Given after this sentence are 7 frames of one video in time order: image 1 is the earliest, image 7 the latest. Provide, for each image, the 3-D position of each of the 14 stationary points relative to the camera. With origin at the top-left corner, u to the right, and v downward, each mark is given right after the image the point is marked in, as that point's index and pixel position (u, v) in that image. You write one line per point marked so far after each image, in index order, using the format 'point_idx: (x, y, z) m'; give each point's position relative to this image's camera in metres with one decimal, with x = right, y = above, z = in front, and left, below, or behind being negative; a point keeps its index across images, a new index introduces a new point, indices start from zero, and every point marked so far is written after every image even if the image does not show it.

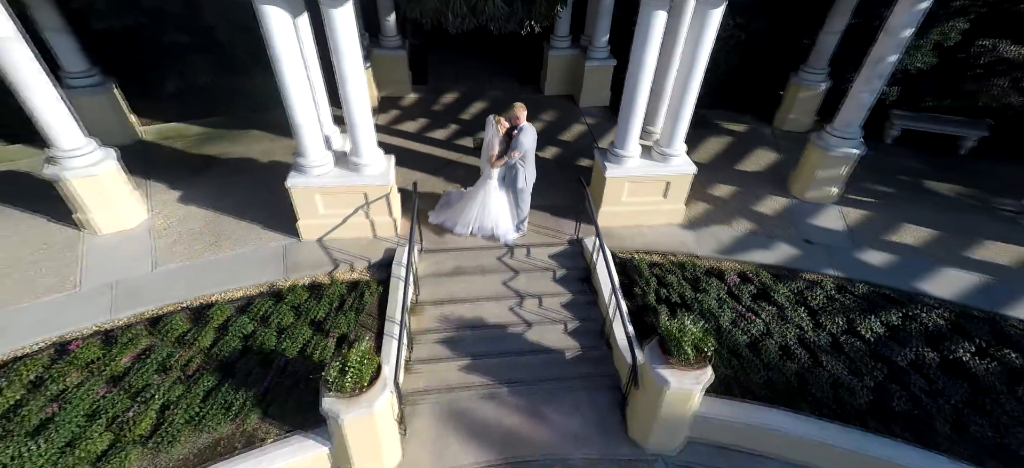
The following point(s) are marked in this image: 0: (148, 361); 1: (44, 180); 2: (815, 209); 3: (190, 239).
0: (-4.0, -1.4, +4.3) m
1: (-7.0, +0.8, +5.9) m
2: (+4.8, +0.4, +6.2) m
3: (-4.5, -0.1, +5.5) m
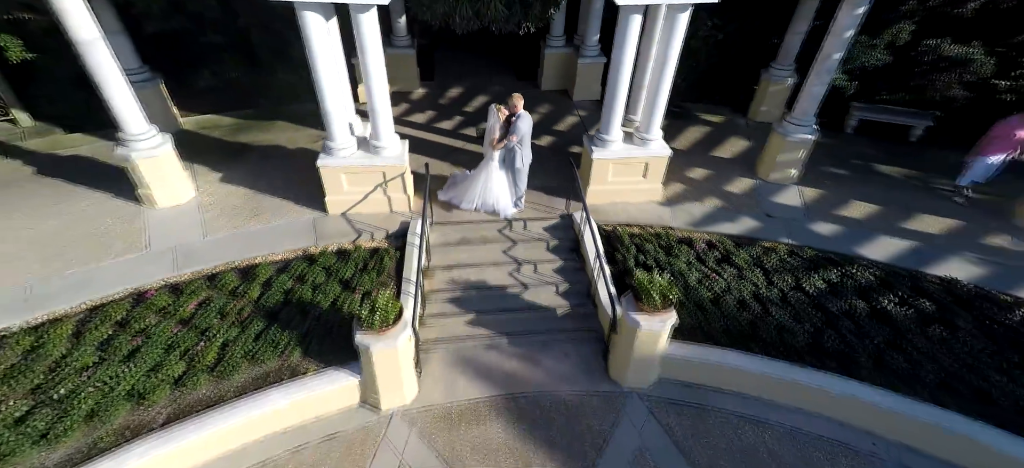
0: (-4.0, -1.0, +5.2) m
1: (-7.0, +1.2, +6.7) m
2: (+4.8, +0.8, +7.1) m
3: (-4.5, +0.4, +6.4) m
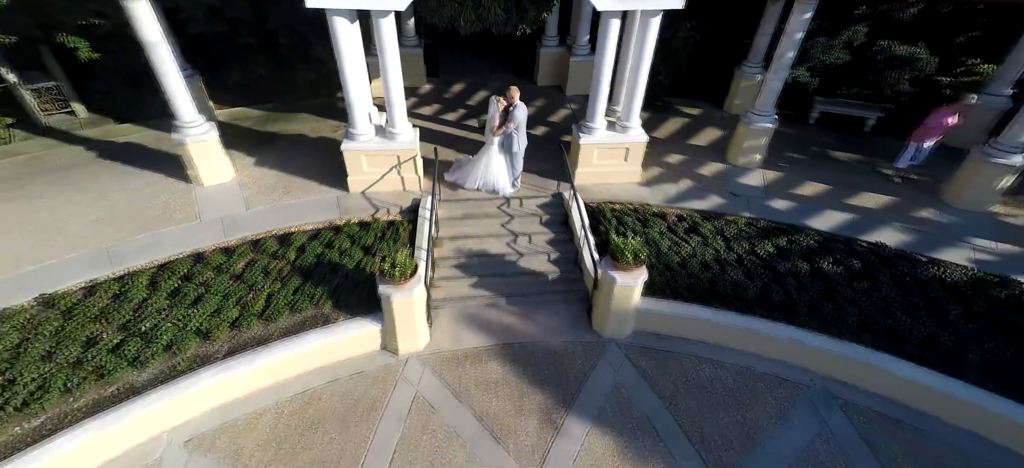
0: (-4.1, -0.5, +6.2) m
1: (-7.1, +1.7, +7.7) m
2: (+4.8, +1.3, +8.0) m
3: (-4.6, +0.8, +7.4) m
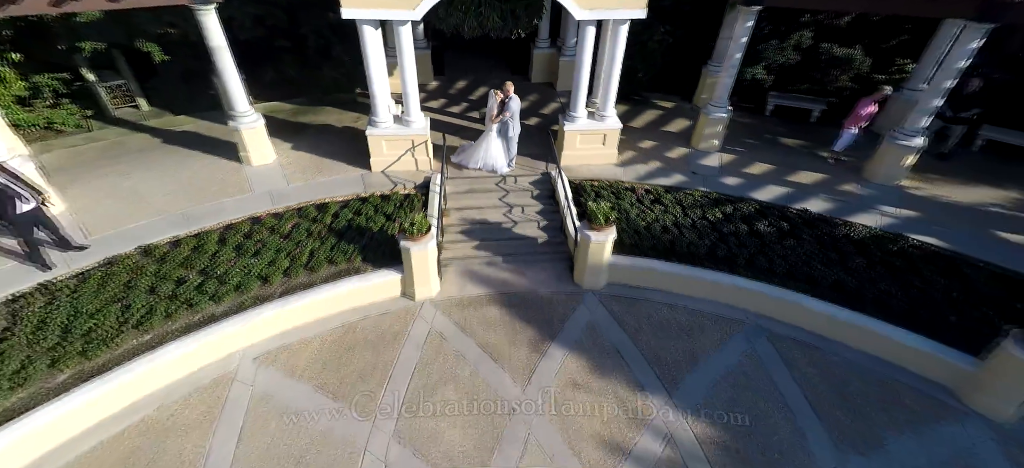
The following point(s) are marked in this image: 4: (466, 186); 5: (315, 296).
0: (-4.2, +0.1, +7.7) m
1: (-7.2, +2.3, +9.2) m
2: (+4.7, +1.9, +9.5) m
3: (-4.6, +1.5, +8.8) m
4: (-1.0, +1.1, +8.9) m
5: (-3.4, -1.1, +6.7) m
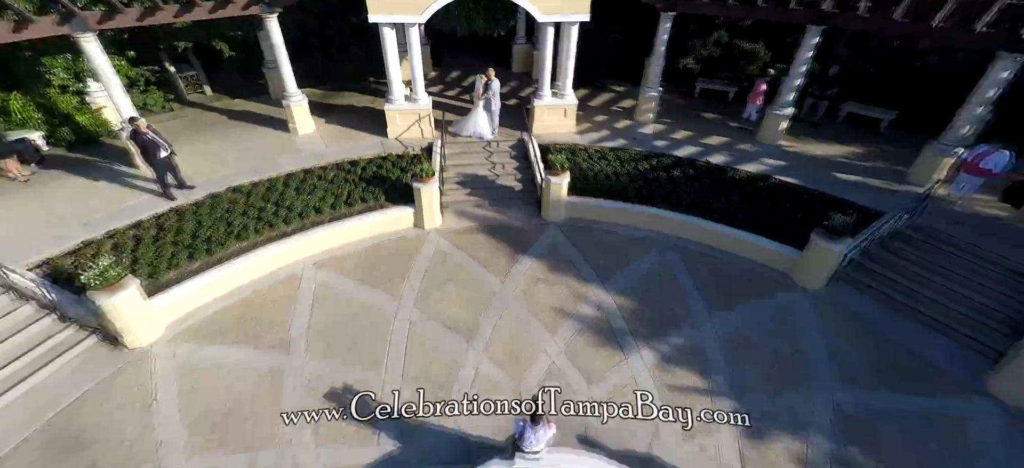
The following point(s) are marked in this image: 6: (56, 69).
0: (-4.6, +1.5, +10.5) m
1: (-7.7, +3.7, +11.9) m
2: (+4.1, +3.4, +12.4) m
3: (-5.2, +2.8, +11.6) m
4: (-1.5, +2.5, +11.7) m
5: (-3.8, +0.3, +9.5) m
6: (-10.3, +3.7, +9.0) m
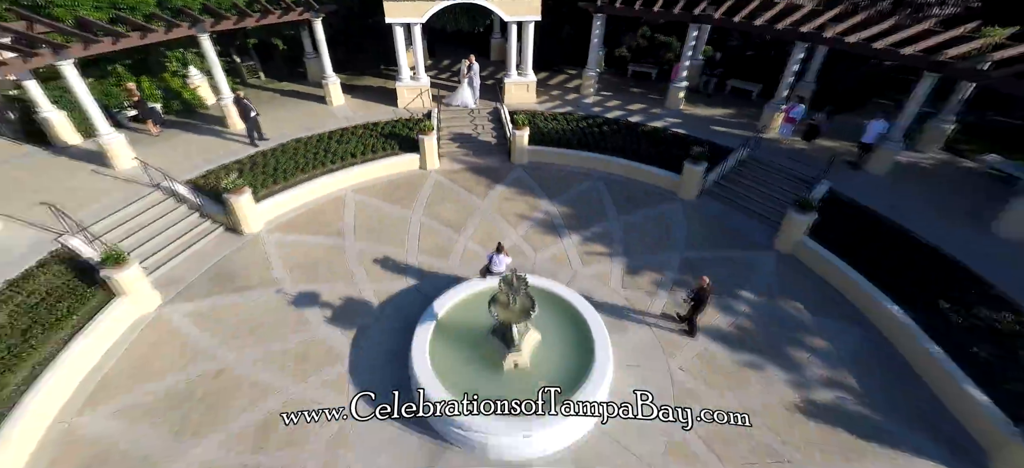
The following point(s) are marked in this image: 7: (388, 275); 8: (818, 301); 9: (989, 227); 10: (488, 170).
0: (-5.5, +3.7, +14.7) m
1: (-8.7, +5.9, +16.1) m
2: (+3.2, +5.8, +16.8) m
3: (-6.1, +5.1, +15.8) m
4: (-2.5, +4.8, +16.0) m
5: (-4.7, +2.5, +13.8) m
6: (-11.1, +5.8, +13.1) m
7: (-3.4, -1.1, +10.5) m
8: (+7.8, -1.7, +9.8) m
9: (+12.1, +0.2, +10.0) m
10: (-0.8, +2.3, +14.1) m
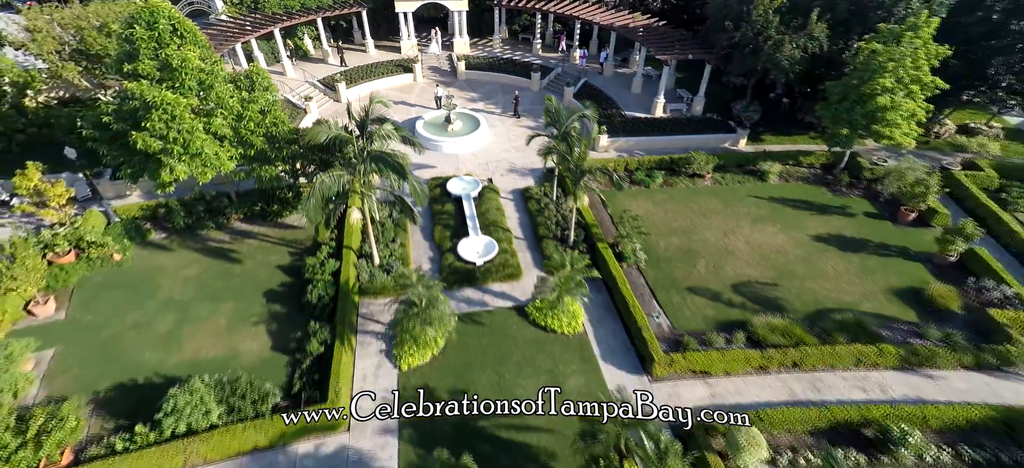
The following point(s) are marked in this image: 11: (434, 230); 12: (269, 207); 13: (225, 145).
0: (-9.8, +13.0, +30.5) m
1: (-13.0, +15.1, +31.6) m
2: (-1.2, +15.4, +32.9) m
3: (-10.4, +14.3, +31.5) m
4: (-6.8, +14.2, +31.9) m
5: (-8.8, +11.7, +29.6) m
6: (-15.4, +14.8, +28.5) m
7: (-7.3, +8.1, +26.5) m
8: (+3.9, +7.7, +26.4) m
9: (+8.2, +9.8, +26.7) m
10: (-5.0, +11.7, +30.2) m
11: (-3.7, +0.2, +18.5) m
12: (-11.4, +1.3, +18.3) m
13: (-11.5, +3.6, +15.8) m
